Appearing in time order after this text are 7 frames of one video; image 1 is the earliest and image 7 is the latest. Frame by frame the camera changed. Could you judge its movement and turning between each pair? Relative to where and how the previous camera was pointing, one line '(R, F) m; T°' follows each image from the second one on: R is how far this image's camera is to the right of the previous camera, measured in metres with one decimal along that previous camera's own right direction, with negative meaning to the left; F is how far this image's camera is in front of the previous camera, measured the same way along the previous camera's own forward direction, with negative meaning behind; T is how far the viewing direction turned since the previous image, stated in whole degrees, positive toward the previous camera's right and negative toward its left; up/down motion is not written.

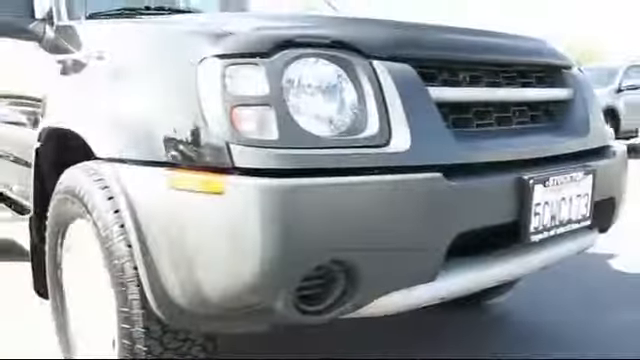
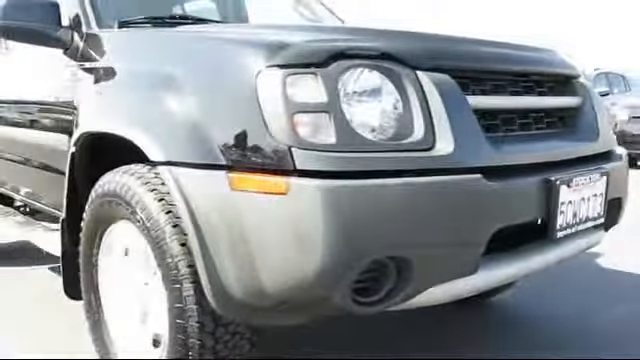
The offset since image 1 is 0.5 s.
(-0.3, -0.1) m; +3°
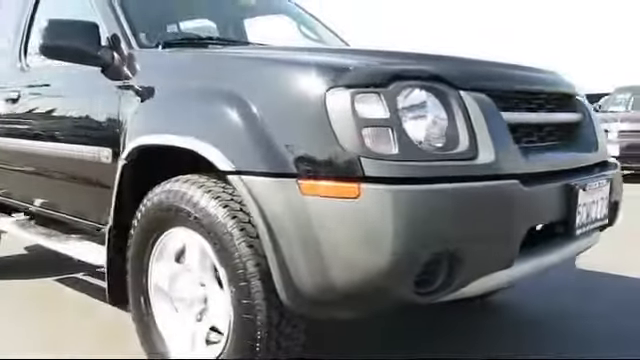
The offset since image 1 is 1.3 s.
(-0.4, -0.2) m; +4°
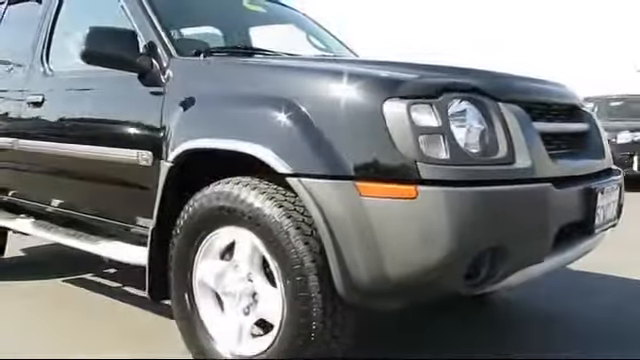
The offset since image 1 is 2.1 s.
(-0.4, -0.2) m; +4°
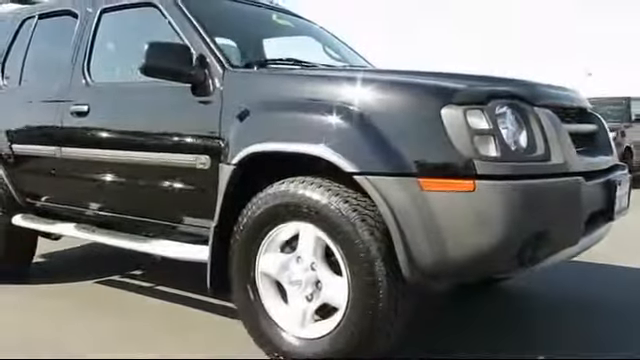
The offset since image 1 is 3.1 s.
(-0.5, -0.3) m; +3°
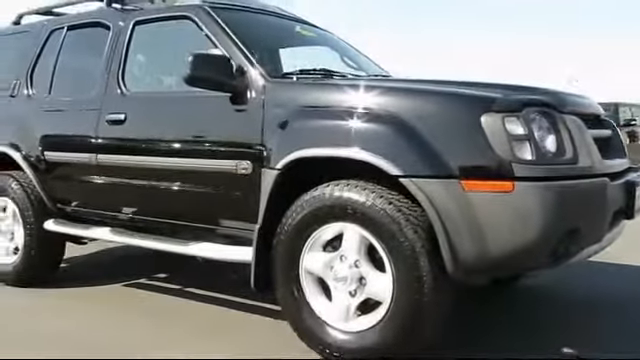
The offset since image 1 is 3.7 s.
(-0.3, -0.2) m; +2°
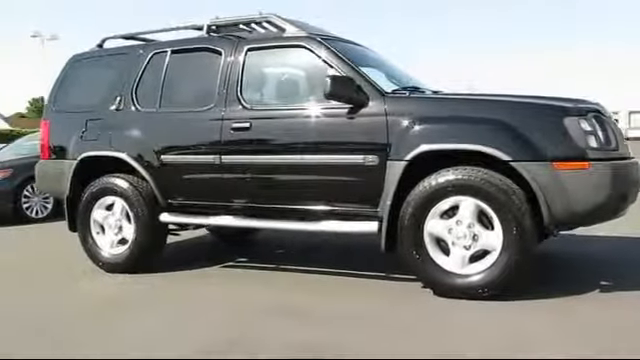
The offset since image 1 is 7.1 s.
(-1.6, -1.1) m; +9°
